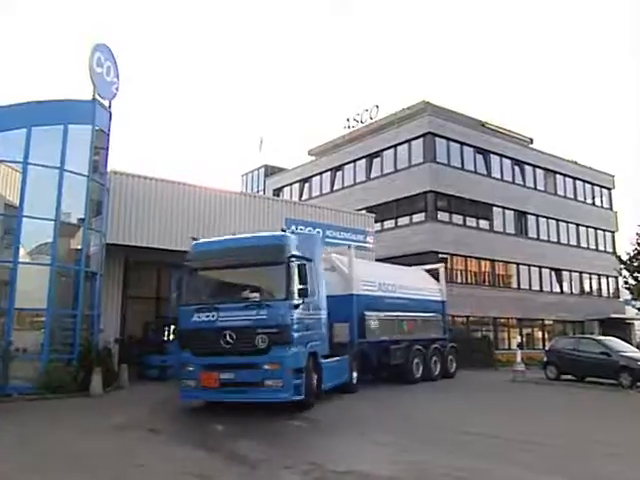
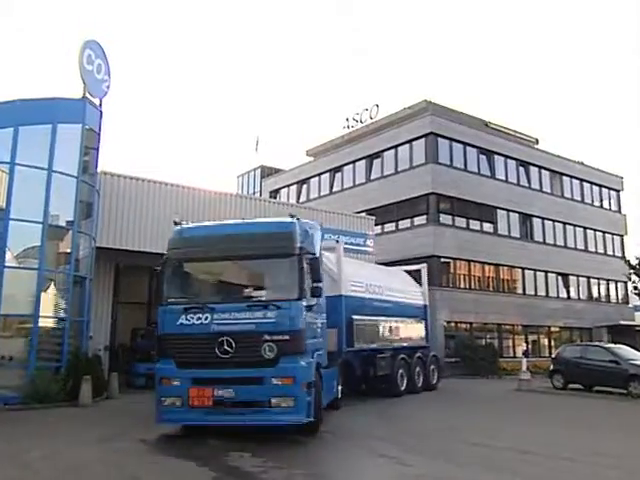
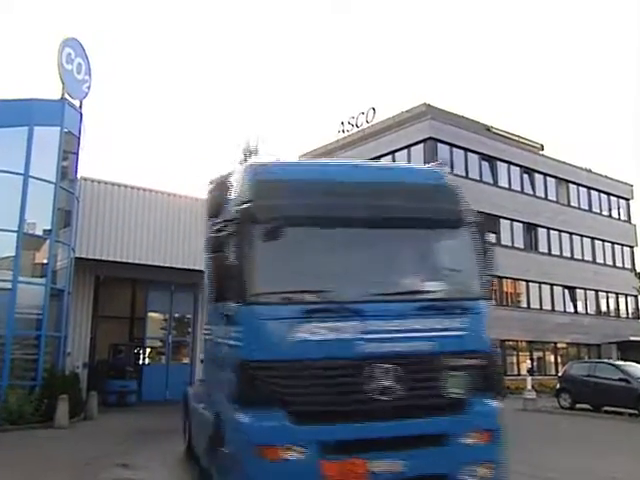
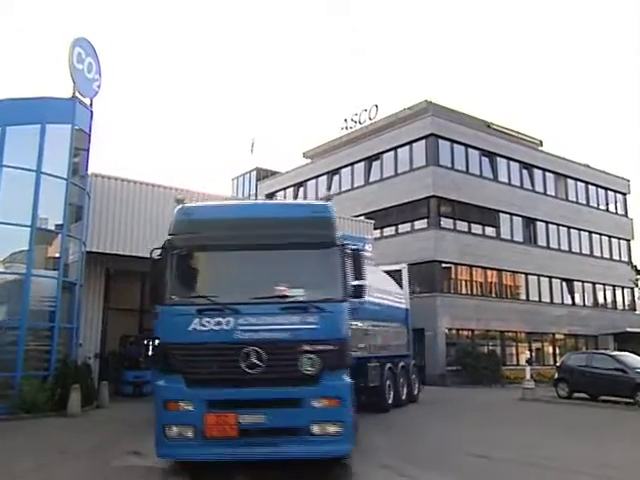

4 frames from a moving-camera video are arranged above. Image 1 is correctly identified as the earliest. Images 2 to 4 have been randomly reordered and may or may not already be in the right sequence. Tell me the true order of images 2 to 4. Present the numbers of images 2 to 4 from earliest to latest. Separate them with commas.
2, 4, 3
